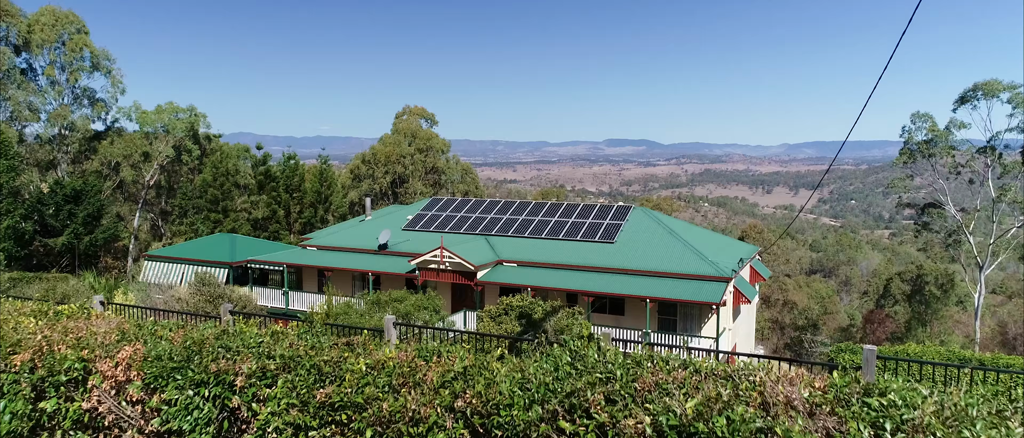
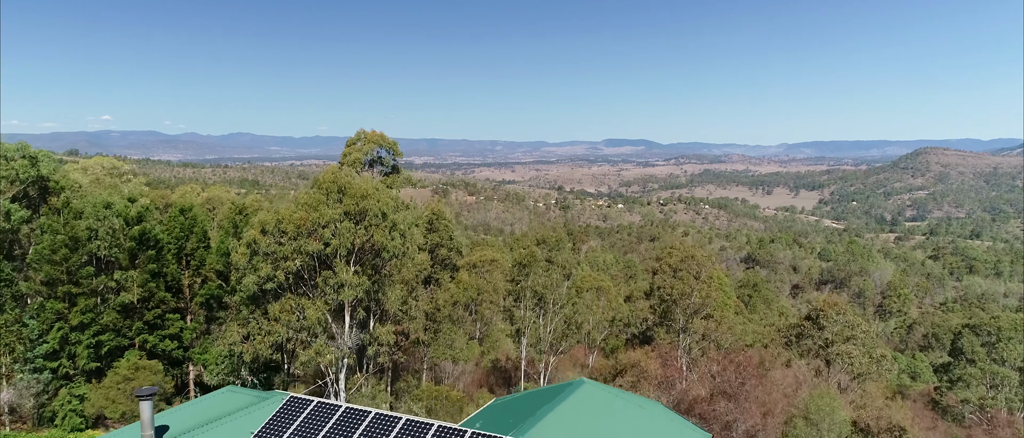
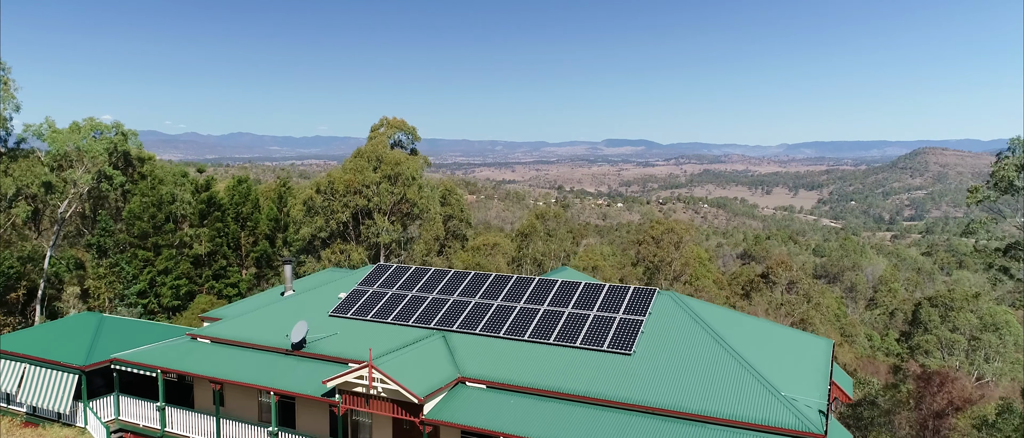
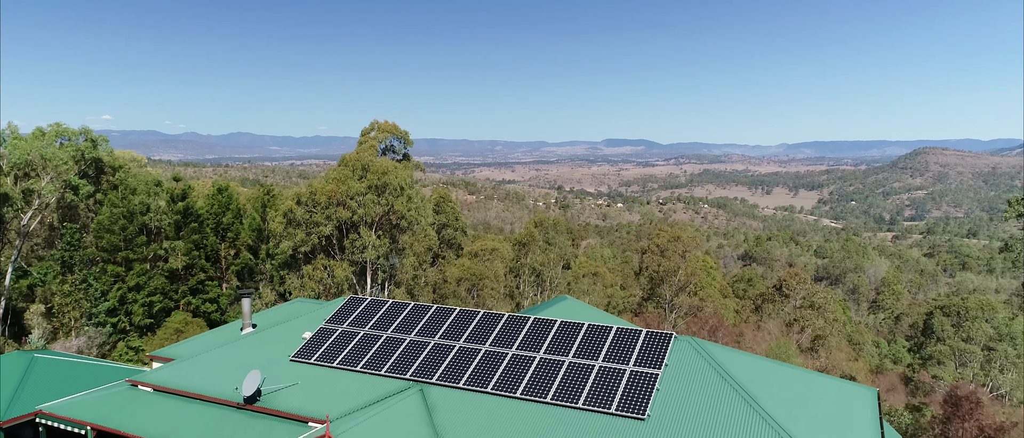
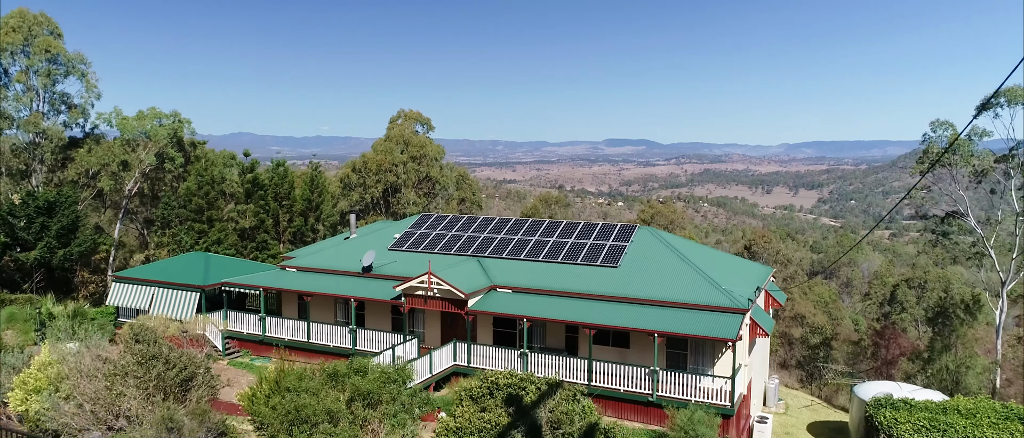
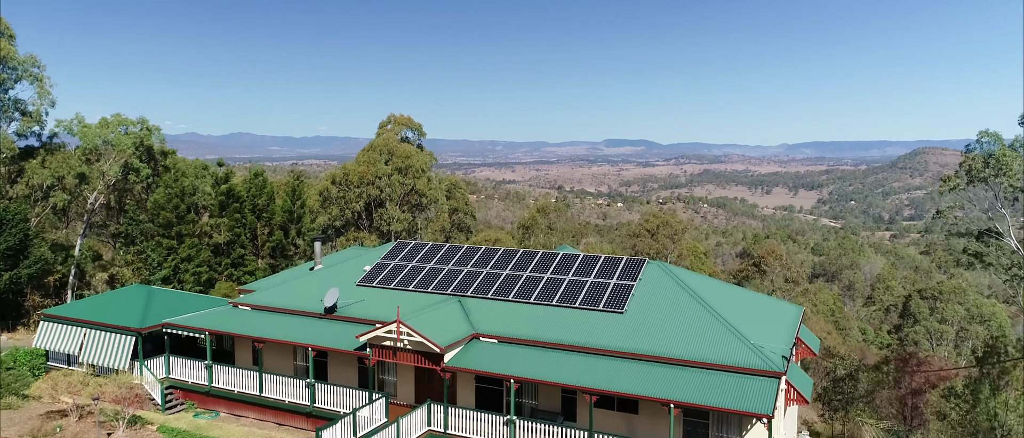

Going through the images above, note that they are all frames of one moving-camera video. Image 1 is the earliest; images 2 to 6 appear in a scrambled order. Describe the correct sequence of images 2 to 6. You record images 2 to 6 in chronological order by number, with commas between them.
5, 6, 3, 4, 2
